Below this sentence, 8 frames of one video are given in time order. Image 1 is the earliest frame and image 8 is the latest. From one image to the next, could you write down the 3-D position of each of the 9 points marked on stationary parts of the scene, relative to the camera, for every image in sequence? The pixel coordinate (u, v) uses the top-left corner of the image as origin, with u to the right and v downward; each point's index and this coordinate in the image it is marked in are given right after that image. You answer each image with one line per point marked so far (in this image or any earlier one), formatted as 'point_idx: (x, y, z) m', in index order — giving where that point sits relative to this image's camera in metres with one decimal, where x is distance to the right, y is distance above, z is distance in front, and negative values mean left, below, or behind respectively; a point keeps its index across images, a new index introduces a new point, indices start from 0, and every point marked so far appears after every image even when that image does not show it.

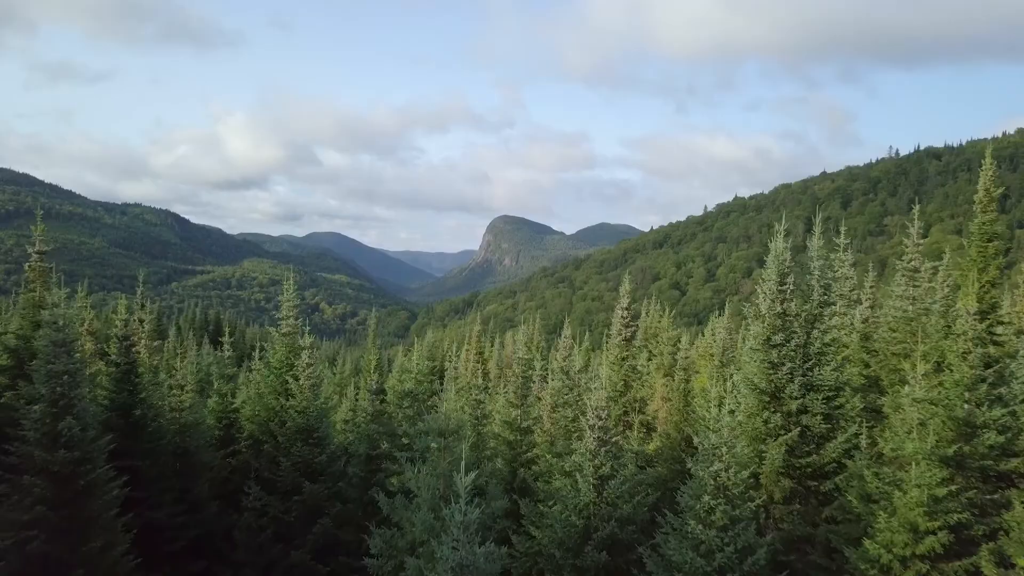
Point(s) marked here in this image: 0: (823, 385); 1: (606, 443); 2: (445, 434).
0: (+10.8, -3.4, +19.2) m
1: (+3.3, -5.4, +19.2) m
2: (-2.4, -5.1, +19.4) m
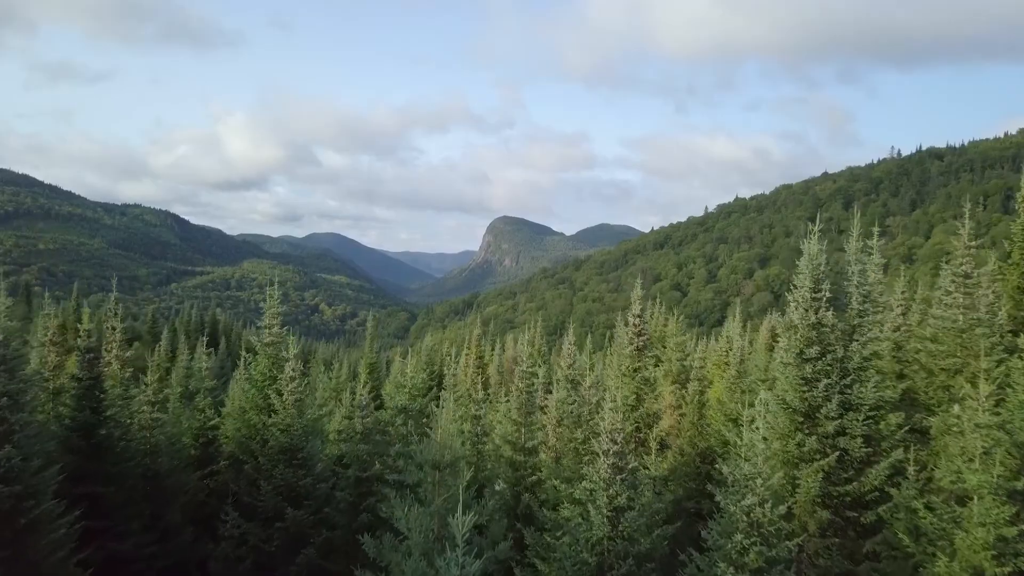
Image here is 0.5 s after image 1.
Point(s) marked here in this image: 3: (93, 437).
0: (+10.9, -3.6, +17.2) m
1: (+3.4, -5.7, +17.2) m
2: (-2.2, -5.4, +17.4) m
3: (-14.6, -5.2, +19.3) m
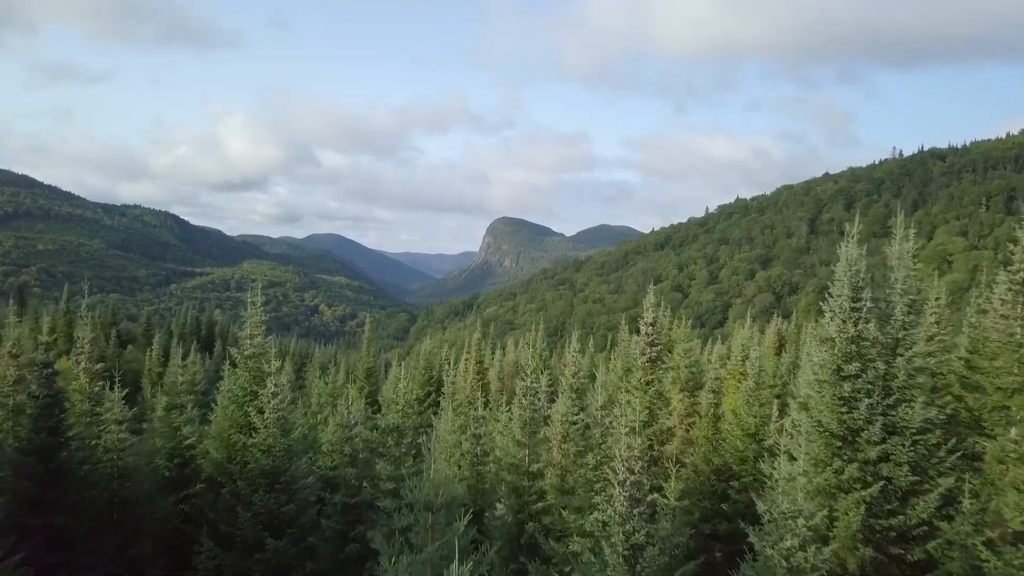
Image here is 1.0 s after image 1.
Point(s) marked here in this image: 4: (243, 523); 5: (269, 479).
0: (+11.0, -3.9, +15.3) m
1: (+3.5, -5.9, +15.4) m
2: (-2.1, -5.6, +15.6) m
3: (-14.5, -5.5, +17.5) m
4: (-9.1, -7.9, +18.7) m
5: (-8.5, -6.7, +19.3) m
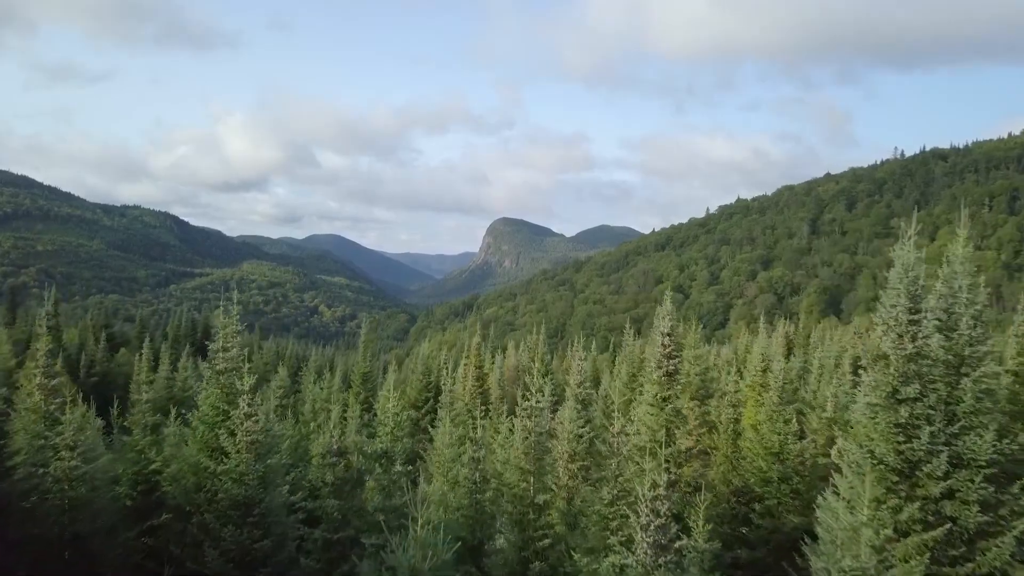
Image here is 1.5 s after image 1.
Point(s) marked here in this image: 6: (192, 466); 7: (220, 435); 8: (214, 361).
0: (+11.1, -4.1, +13.2) m
1: (+3.6, -6.1, +13.2) m
2: (-2.0, -5.9, +13.4) m
3: (-14.4, -5.7, +15.3) m
4: (-9.0, -8.2, +16.5) m
5: (-8.4, -6.9, +17.2) m
6: (-10.5, -5.8, +18.2) m
7: (-9.5, -4.8, +18.1) m
8: (-10.6, -2.6, +19.7) m
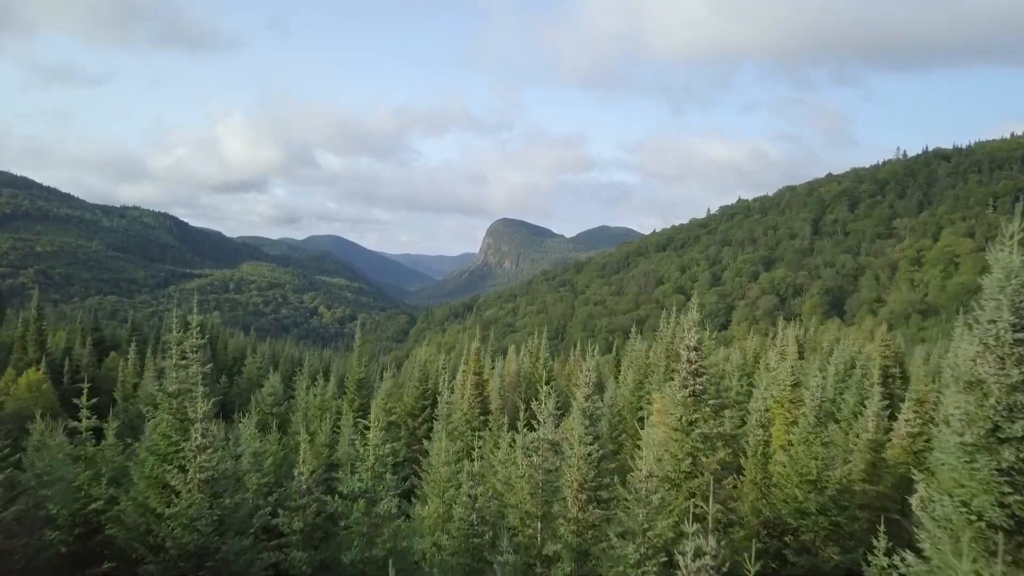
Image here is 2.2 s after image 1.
0: (+11.2, -4.3, +10.4) m
1: (+3.7, -6.4, +10.4) m
2: (-1.9, -6.1, +10.6) m
3: (-14.3, -5.9, +12.6) m
4: (-8.9, -8.4, +13.7) m
5: (-8.3, -7.1, +14.4) m
6: (-10.4, -6.1, +15.4) m
7: (-9.4, -5.0, +15.3) m
8: (-10.5, -2.8, +16.9) m
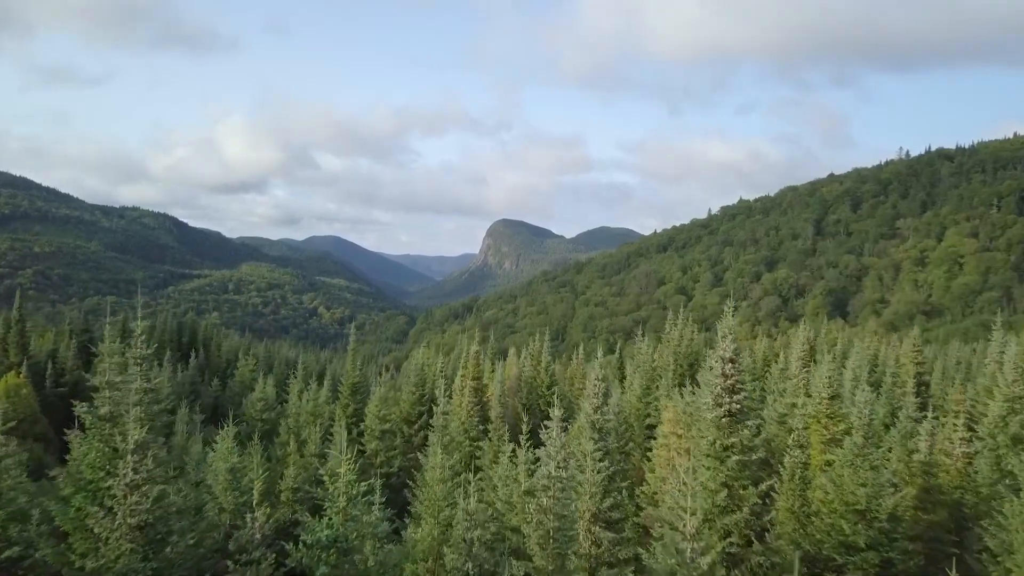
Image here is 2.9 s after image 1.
0: (+11.3, -4.3, +7.6) m
1: (+3.8, -6.4, +7.6) m
2: (-1.8, -6.1, +7.9) m
3: (-14.2, -5.9, +9.8) m
4: (-8.8, -8.4, +10.9) m
5: (-8.2, -7.1, +11.6) m
6: (-10.3, -6.1, +12.6) m
7: (-9.3, -5.0, +12.5) m
8: (-10.4, -2.8, +14.1) m
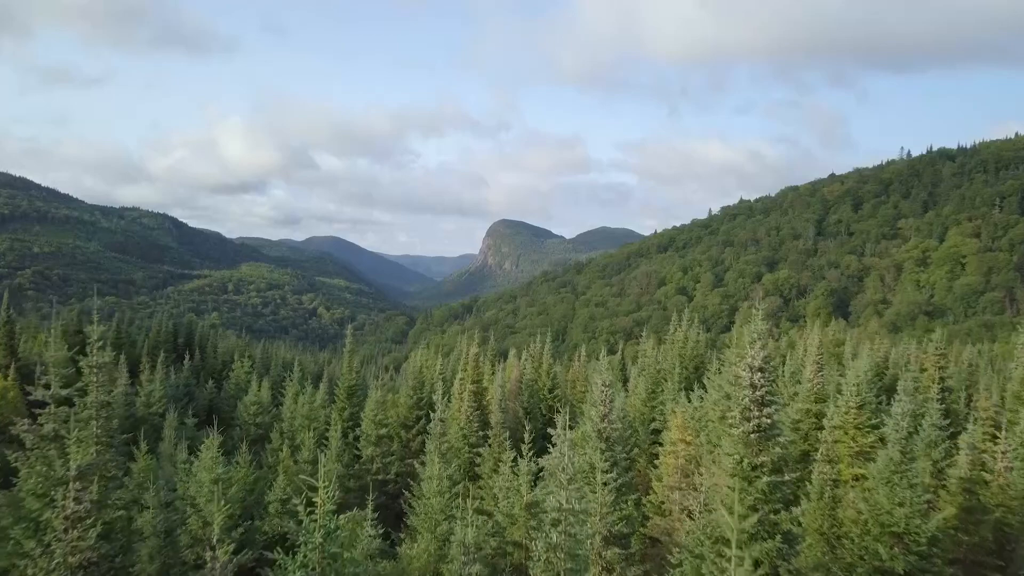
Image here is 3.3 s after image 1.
0: (+11.4, -4.4, +6.0) m
1: (+3.9, -6.4, +6.0) m
2: (-1.7, -6.1, +6.2) m
3: (-14.1, -6.0, +8.2) m
4: (-8.7, -8.4, +9.3) m
5: (-8.1, -7.2, +10.0) m
6: (-10.2, -6.1, +11.0) m
7: (-9.2, -5.1, +10.9) m
8: (-10.3, -2.9, +12.5) m
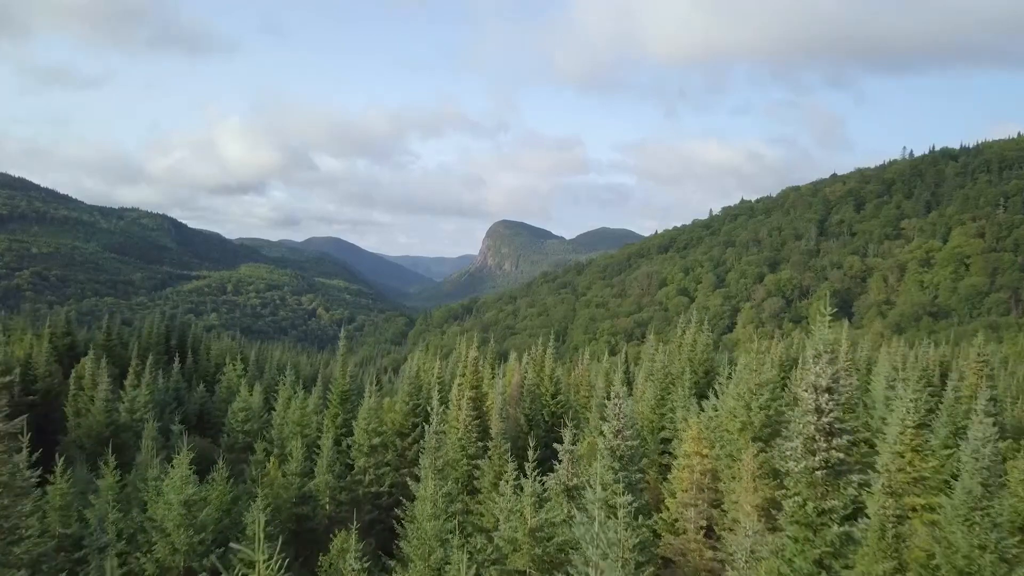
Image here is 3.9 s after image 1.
0: (+11.5, -4.4, +3.3) m
1: (+4.0, -6.4, +3.3) m
2: (-1.6, -6.1, +3.5) m
3: (-14.0, -6.0, +5.4) m
4: (-8.6, -8.4, +6.5) m
5: (-8.0, -7.2, +7.2) m
6: (-10.0, -6.1, +8.2) m
7: (-9.1, -5.1, +8.2) m
8: (-10.1, -2.9, +9.7) m
